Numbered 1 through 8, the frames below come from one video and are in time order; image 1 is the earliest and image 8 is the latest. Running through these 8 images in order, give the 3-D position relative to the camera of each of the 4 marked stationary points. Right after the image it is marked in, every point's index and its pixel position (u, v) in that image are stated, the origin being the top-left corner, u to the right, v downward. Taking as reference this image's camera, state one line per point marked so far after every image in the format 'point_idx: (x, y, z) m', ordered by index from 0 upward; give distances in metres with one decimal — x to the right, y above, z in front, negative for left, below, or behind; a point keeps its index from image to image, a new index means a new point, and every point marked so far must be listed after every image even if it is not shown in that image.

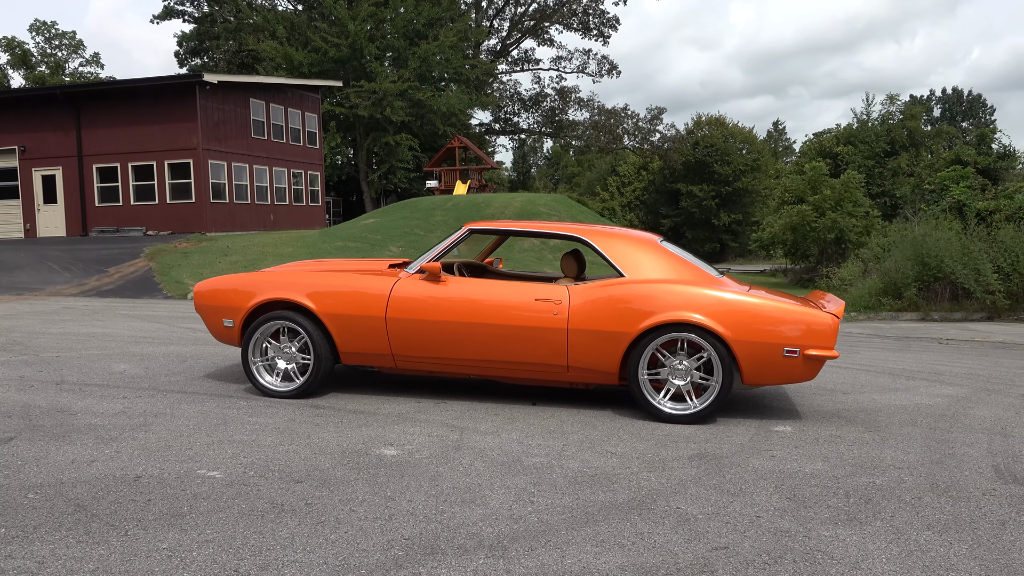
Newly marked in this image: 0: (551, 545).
0: (+0.2, -1.0, +3.2) m
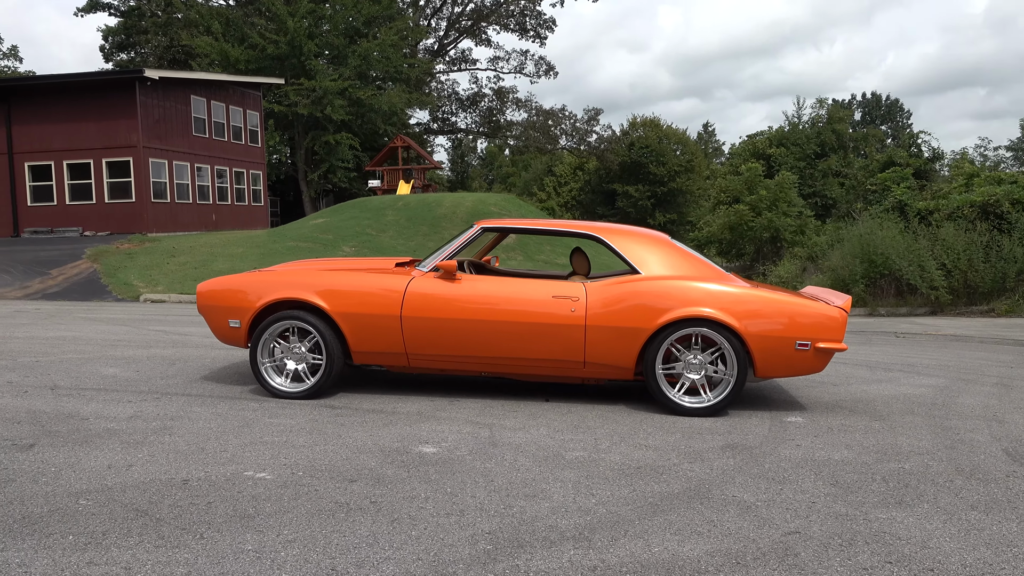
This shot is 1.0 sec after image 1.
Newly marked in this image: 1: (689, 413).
0: (+0.5, -1.0, +3.3) m
1: (+1.2, -0.8, +5.6) m
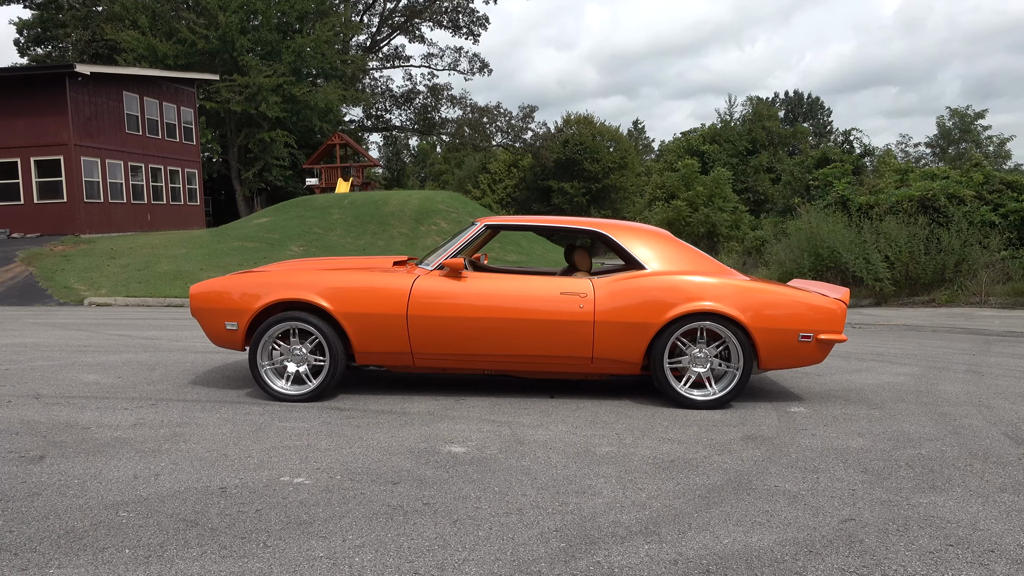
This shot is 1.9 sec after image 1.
0: (+0.7, -0.9, +3.4) m
1: (+1.2, -0.8, +5.7) m
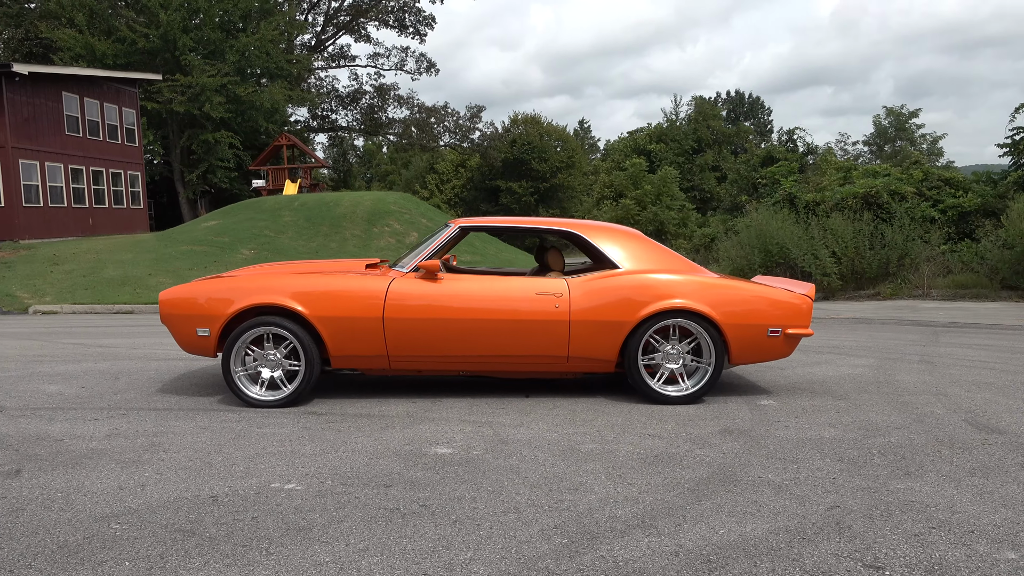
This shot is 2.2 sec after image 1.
0: (+0.7, -0.9, +3.4) m
1: (+1.1, -0.8, +5.8) m
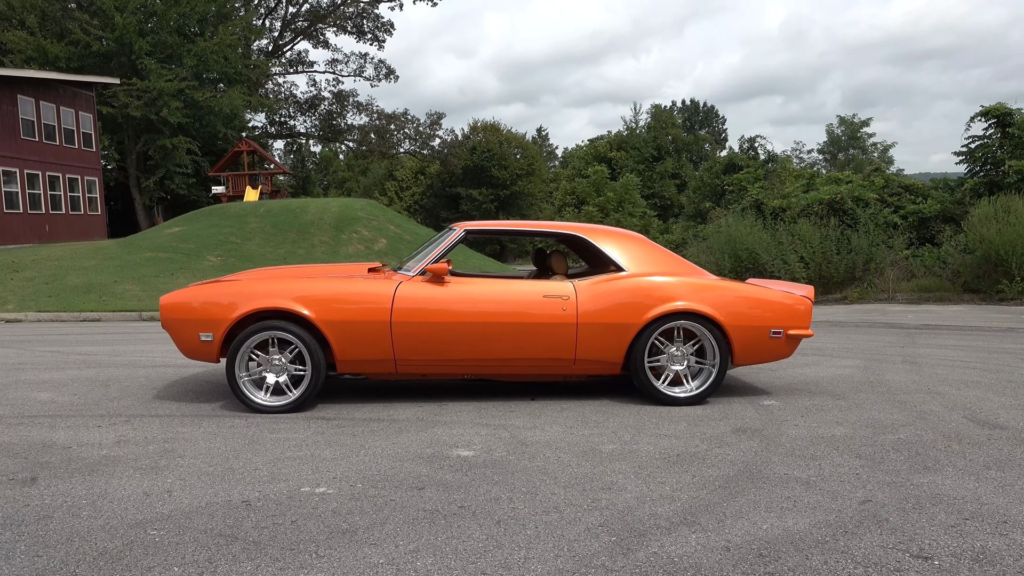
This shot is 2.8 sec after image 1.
0: (+0.9, -0.9, +3.5) m
1: (+1.1, -0.8, +5.9) m
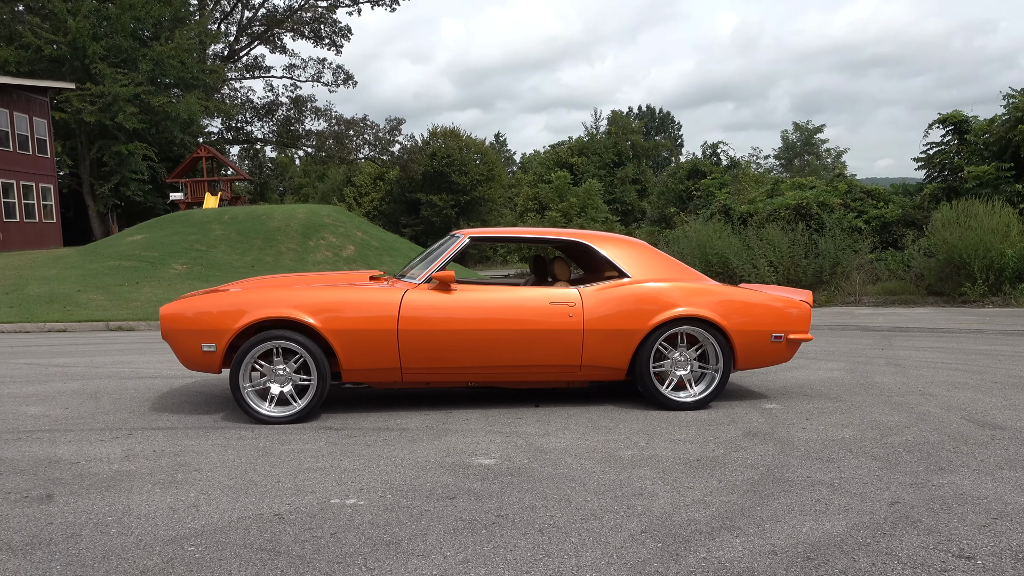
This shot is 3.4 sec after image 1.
0: (+1.1, -1.0, +3.5) m
1: (+1.2, -0.8, +6.0) m
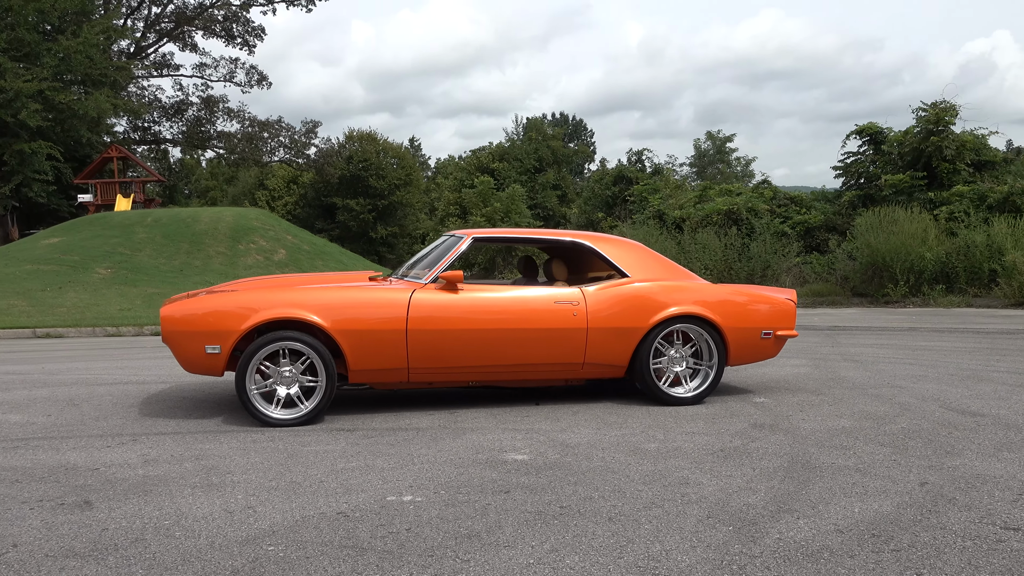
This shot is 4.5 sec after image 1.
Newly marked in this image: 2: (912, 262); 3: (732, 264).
0: (+1.3, -0.9, +3.7) m
1: (+1.2, -0.8, +6.1) m
2: (+7.4, +0.5, +15.8) m
3: (+4.5, +0.5, +17.7) m
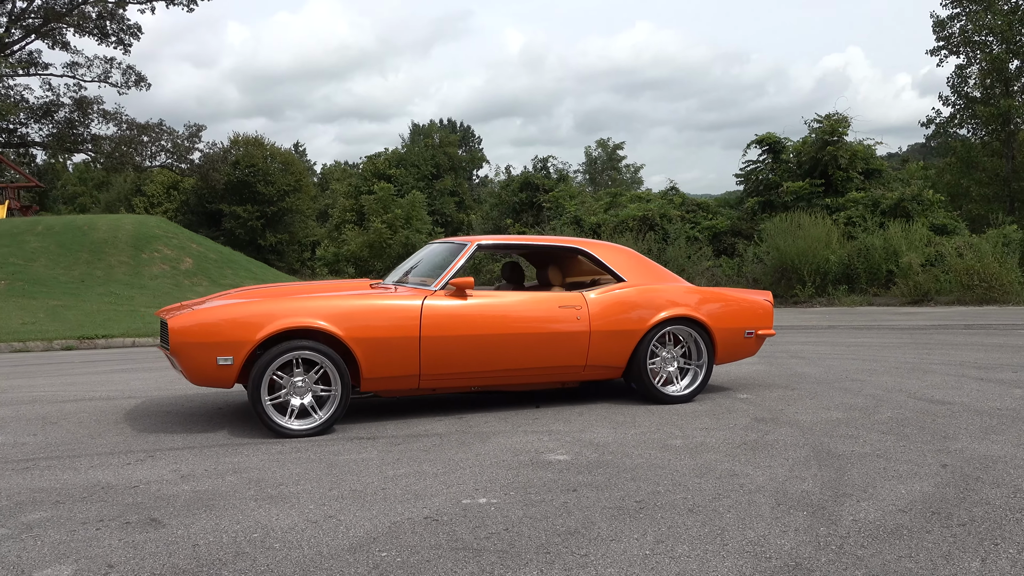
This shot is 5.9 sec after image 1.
0: (+1.7, -0.9, +4.0) m
1: (+1.2, -0.8, +6.4) m
2: (+6.0, +0.5, +16.9) m
3: (+2.9, +0.4, +18.3) m
